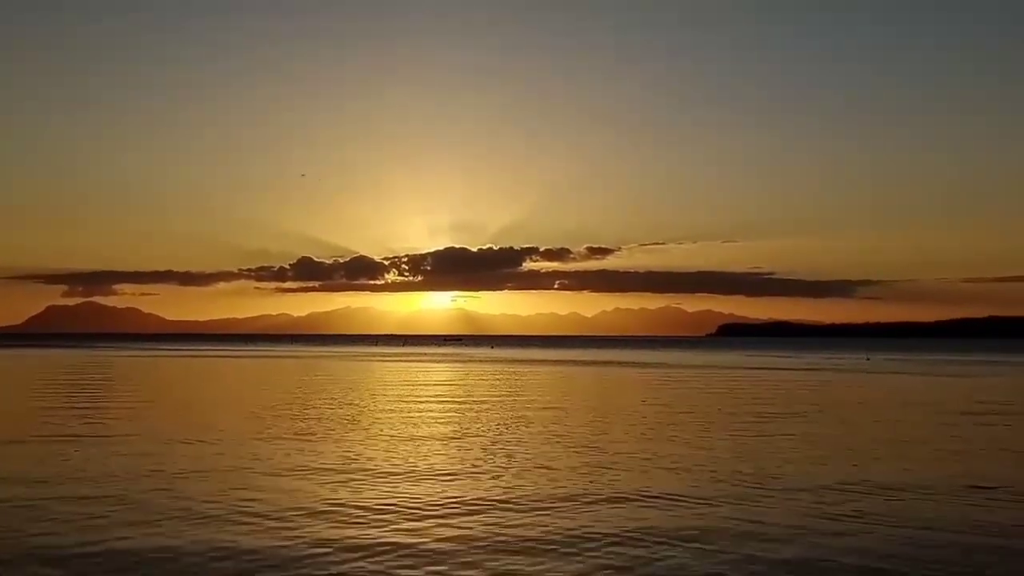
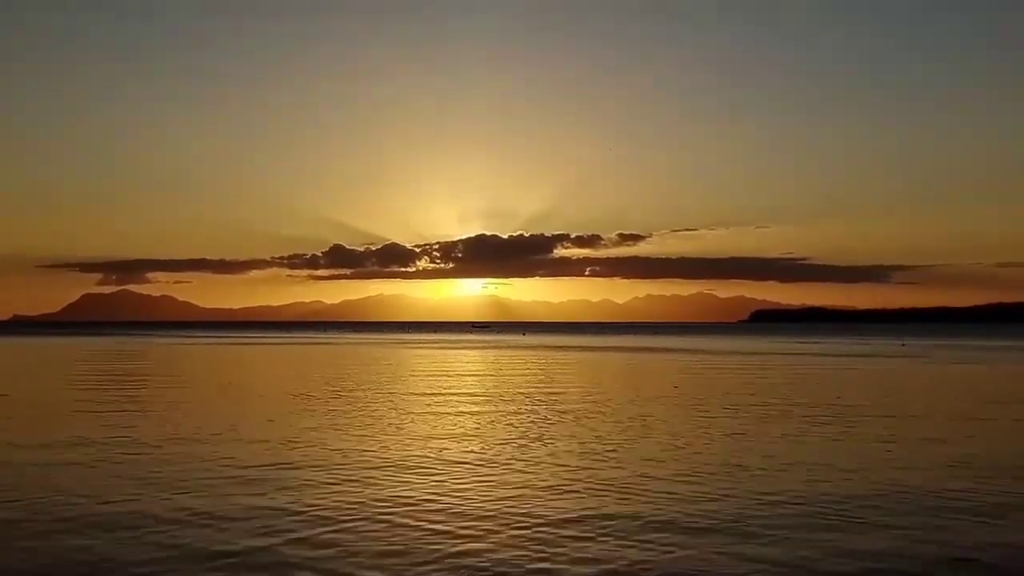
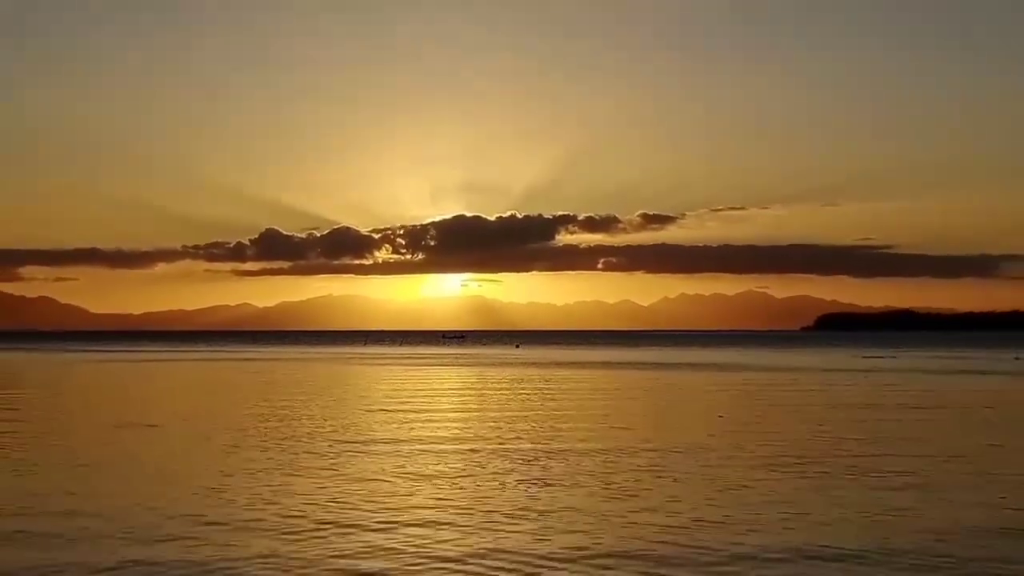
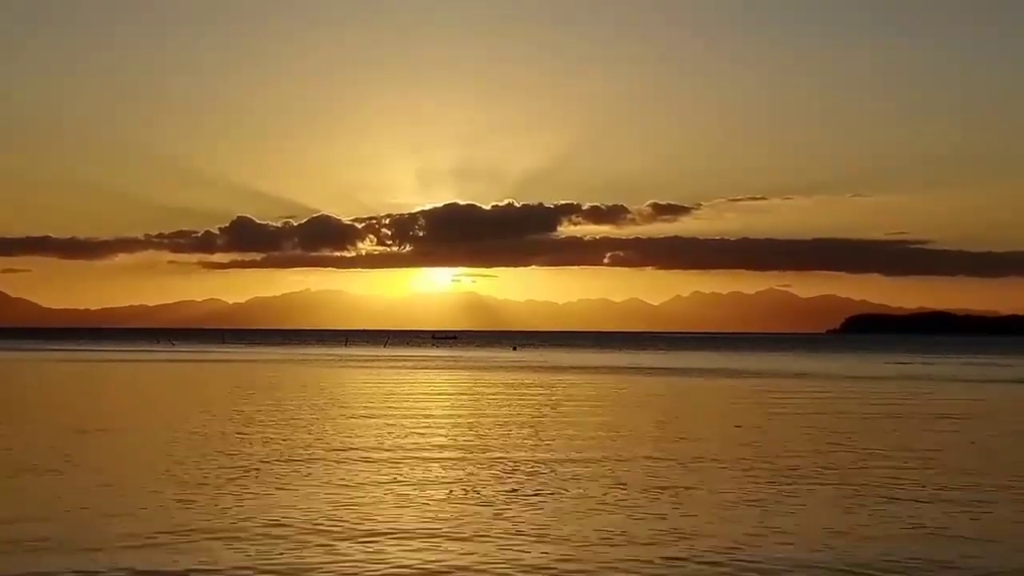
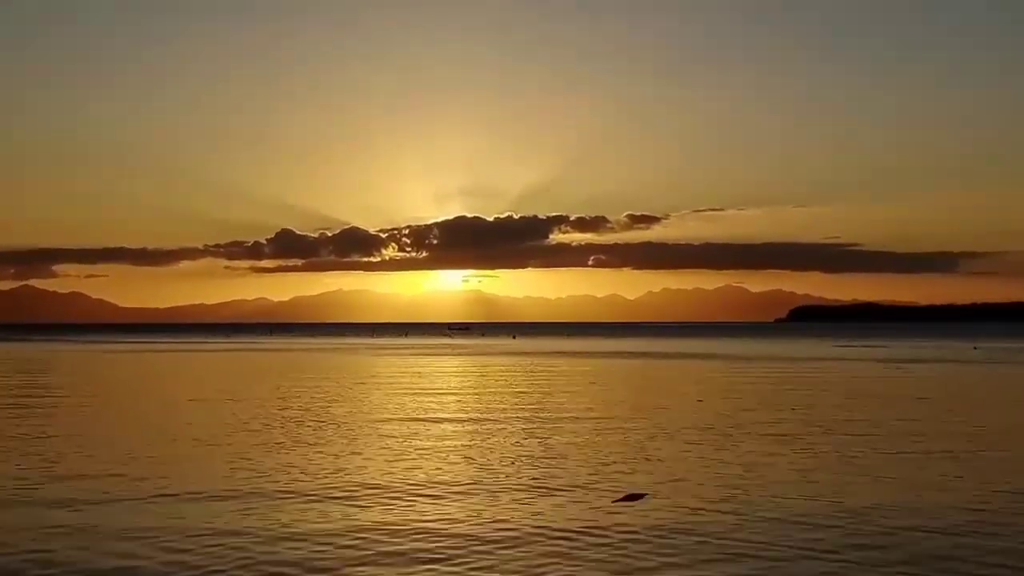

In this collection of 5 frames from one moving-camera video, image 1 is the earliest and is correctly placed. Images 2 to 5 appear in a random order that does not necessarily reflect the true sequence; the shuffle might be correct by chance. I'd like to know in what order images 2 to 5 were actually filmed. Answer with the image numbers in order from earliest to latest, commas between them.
2, 5, 4, 3
